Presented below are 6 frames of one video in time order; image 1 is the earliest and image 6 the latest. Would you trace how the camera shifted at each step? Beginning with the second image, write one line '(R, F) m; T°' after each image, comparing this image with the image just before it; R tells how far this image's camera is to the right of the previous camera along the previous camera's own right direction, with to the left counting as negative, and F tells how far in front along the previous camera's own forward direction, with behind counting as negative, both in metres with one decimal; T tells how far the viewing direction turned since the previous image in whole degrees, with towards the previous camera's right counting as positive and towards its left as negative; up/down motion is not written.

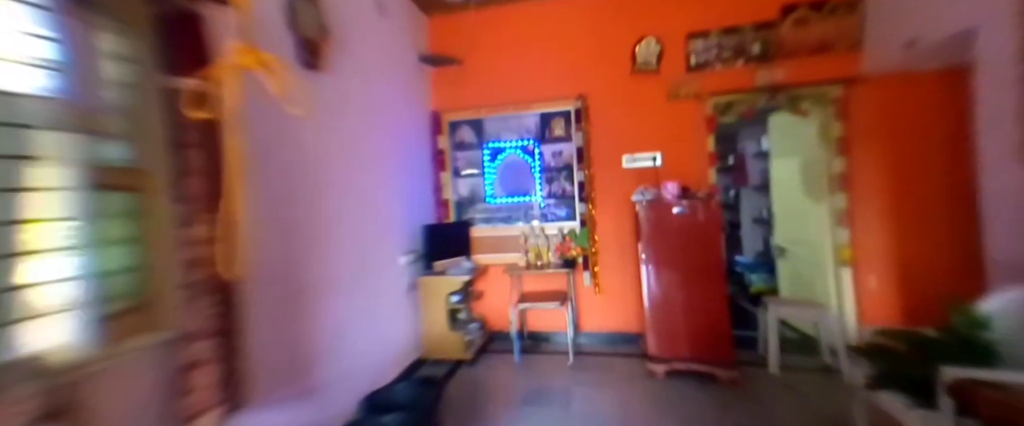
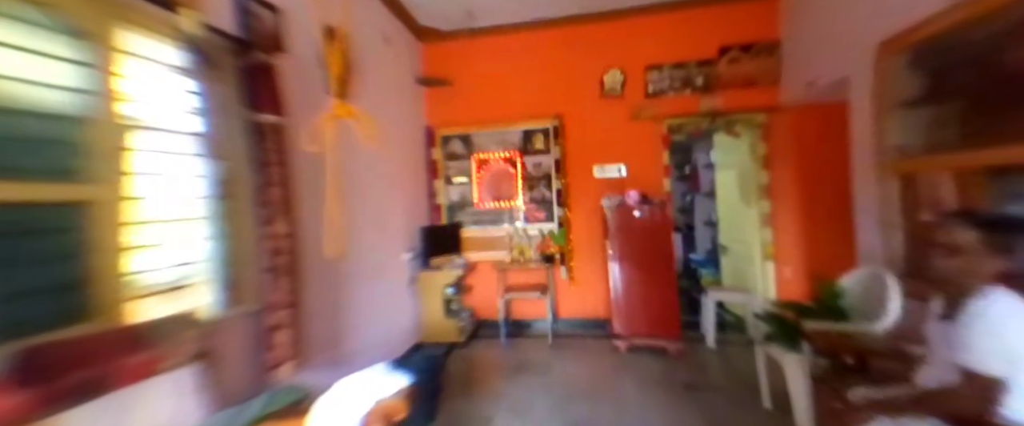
(-0.1, -0.6) m; +4°
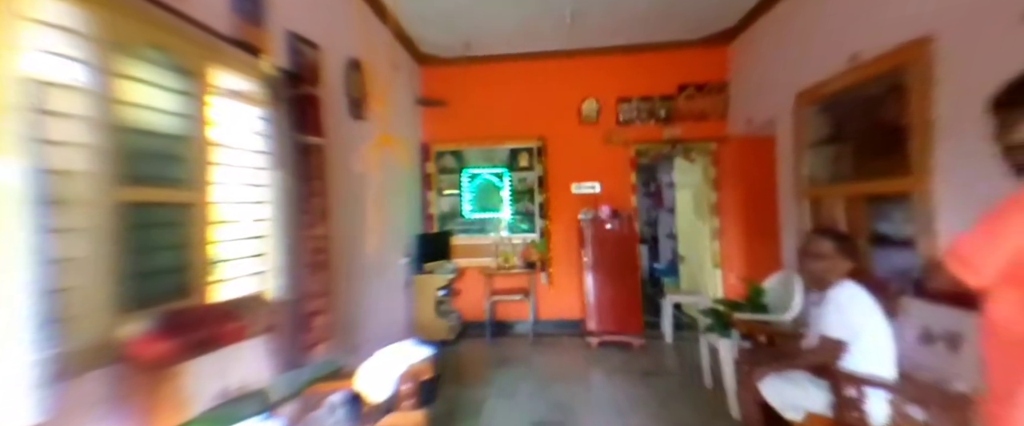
(-0.2, -0.5) m; +4°
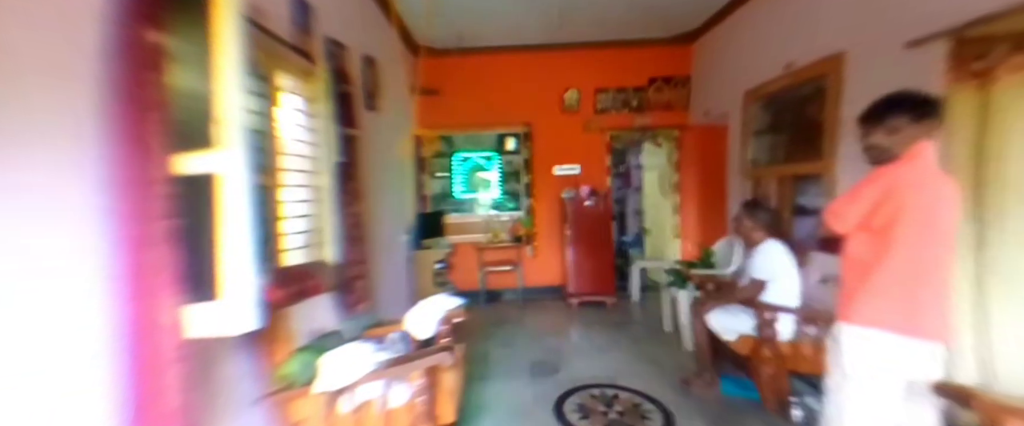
(-0.3, -0.5) m; +5°
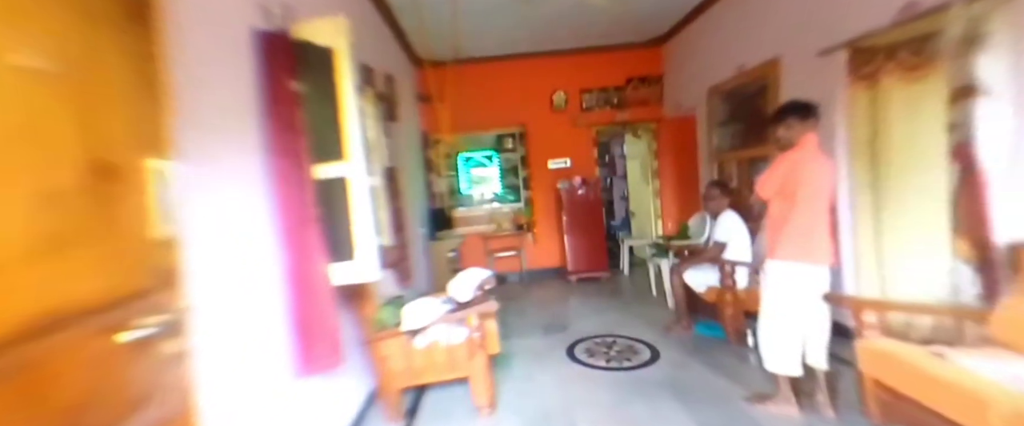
(-0.2, -0.7) m; +2°
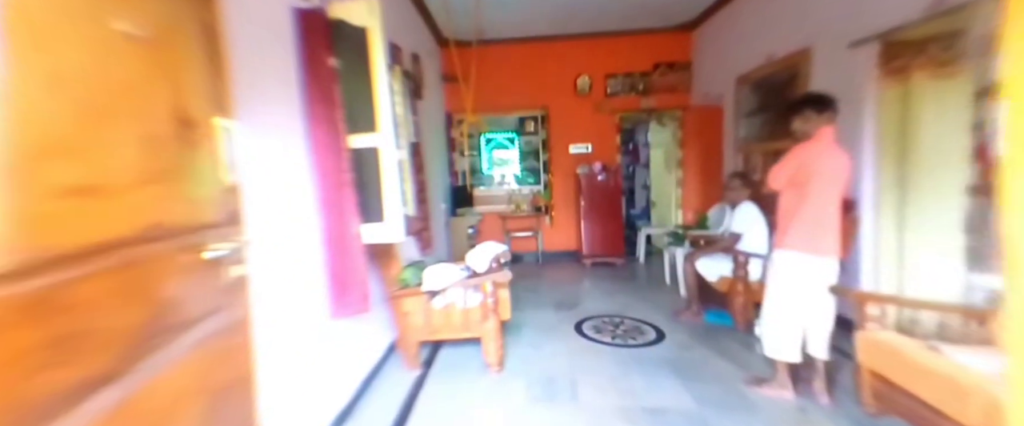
(0.0, -0.1) m; -3°
